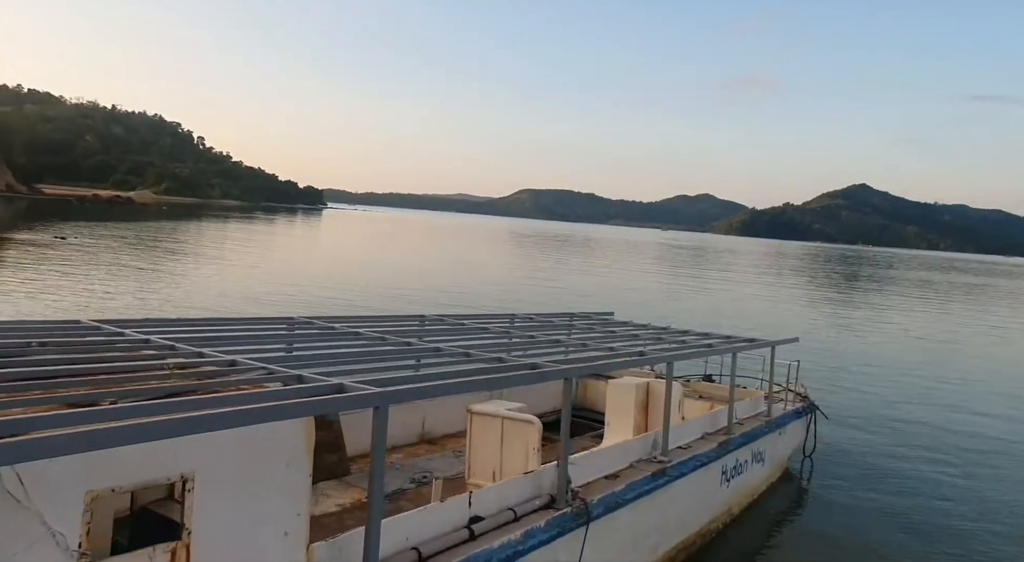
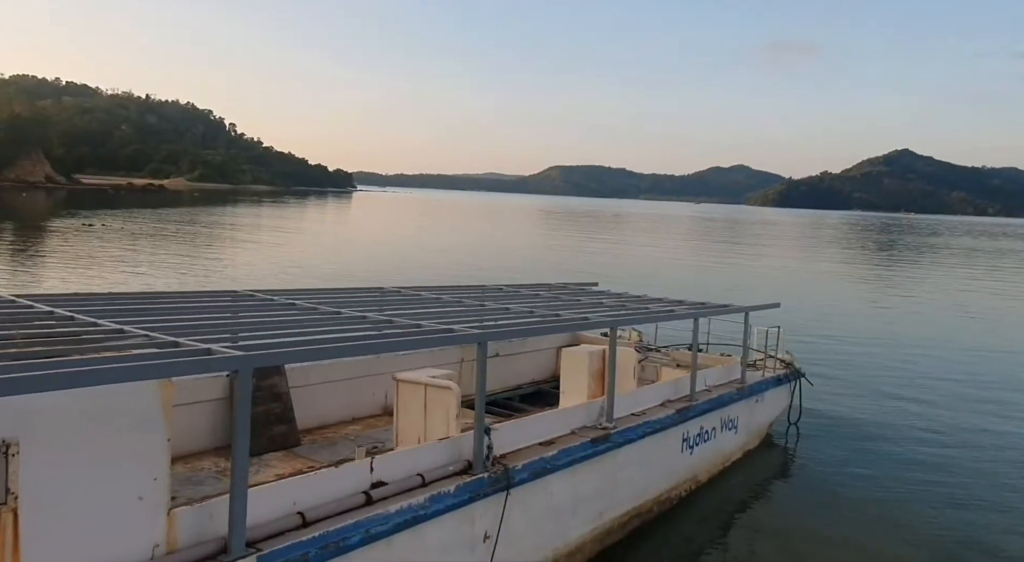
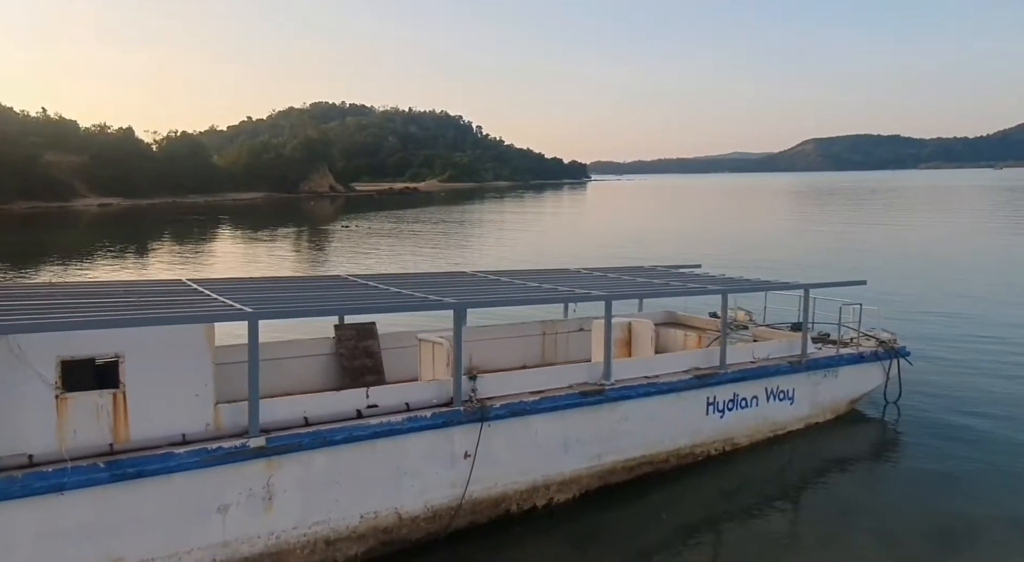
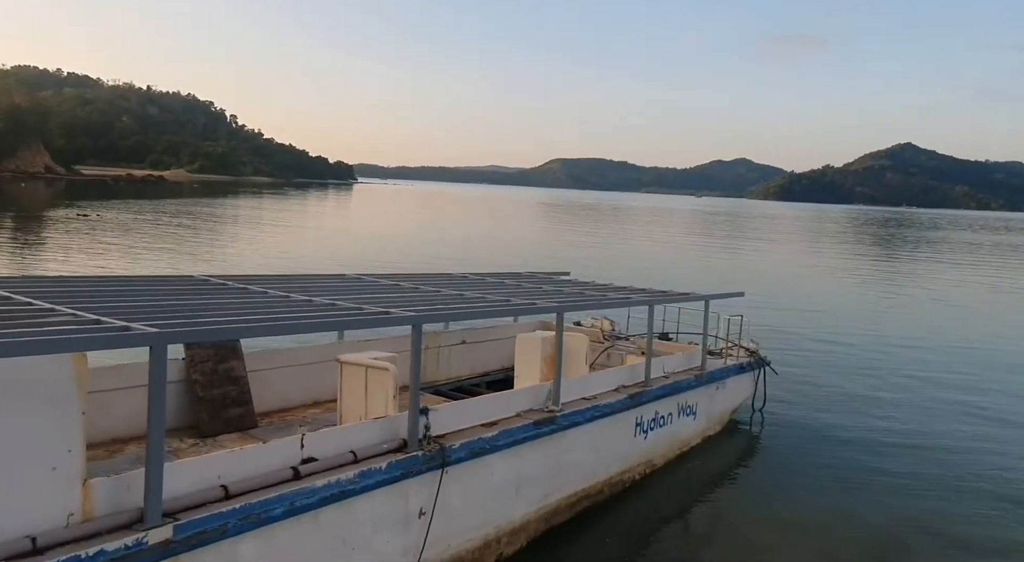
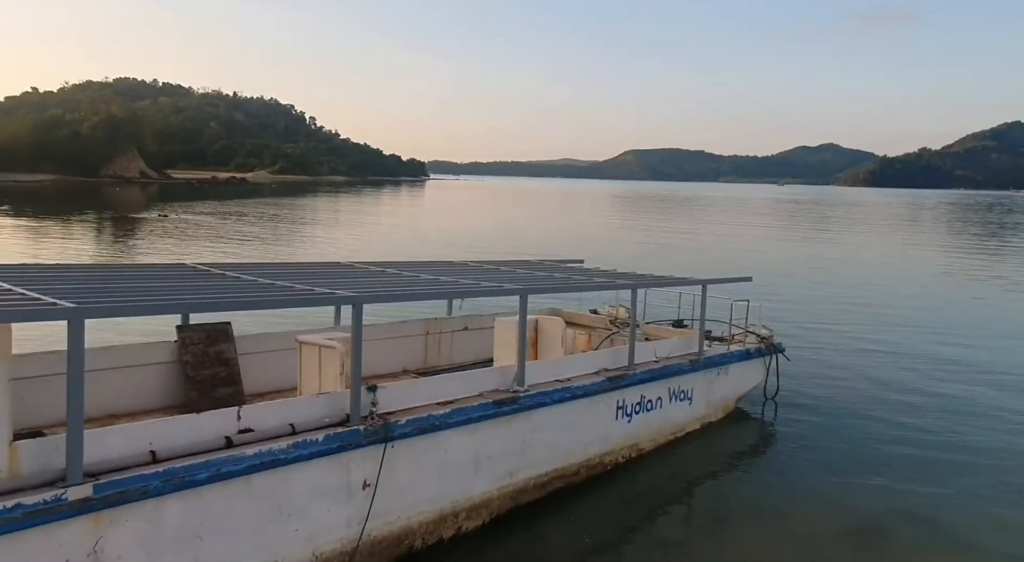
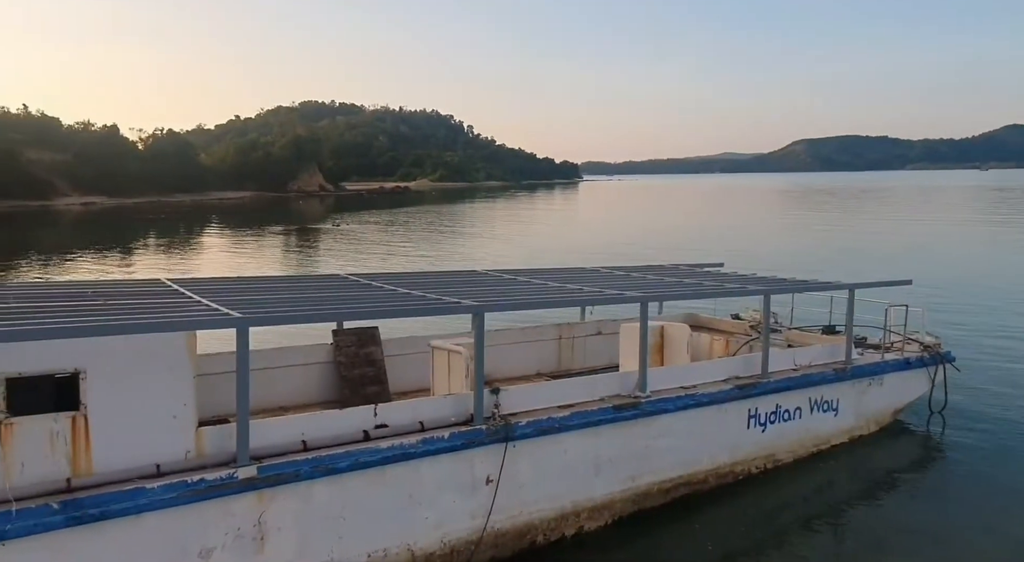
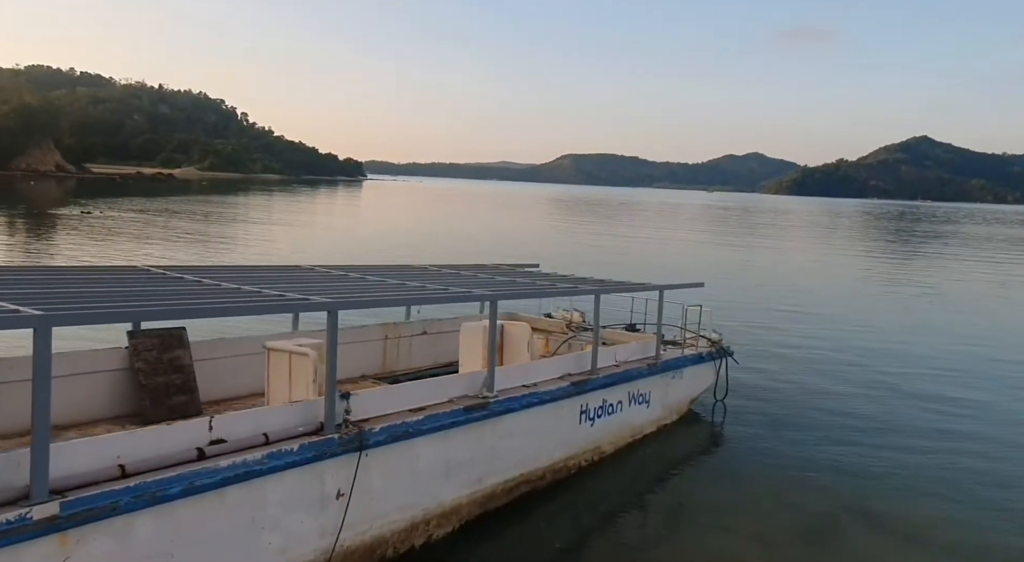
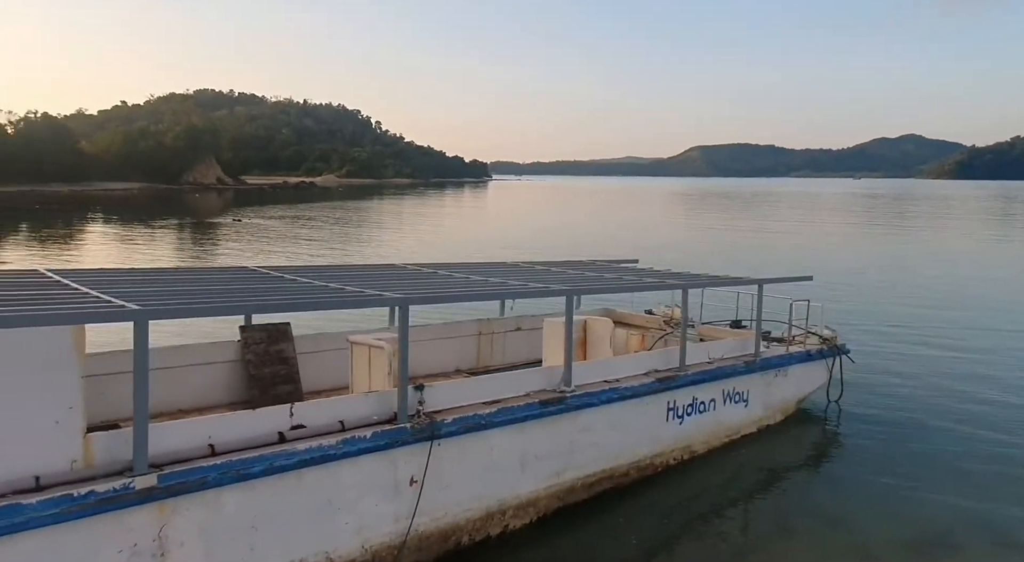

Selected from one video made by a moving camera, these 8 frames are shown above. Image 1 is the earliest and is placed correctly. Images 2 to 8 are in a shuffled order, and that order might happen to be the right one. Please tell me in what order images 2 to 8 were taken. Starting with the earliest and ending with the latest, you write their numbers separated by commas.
2, 4, 7, 5, 8, 6, 3
